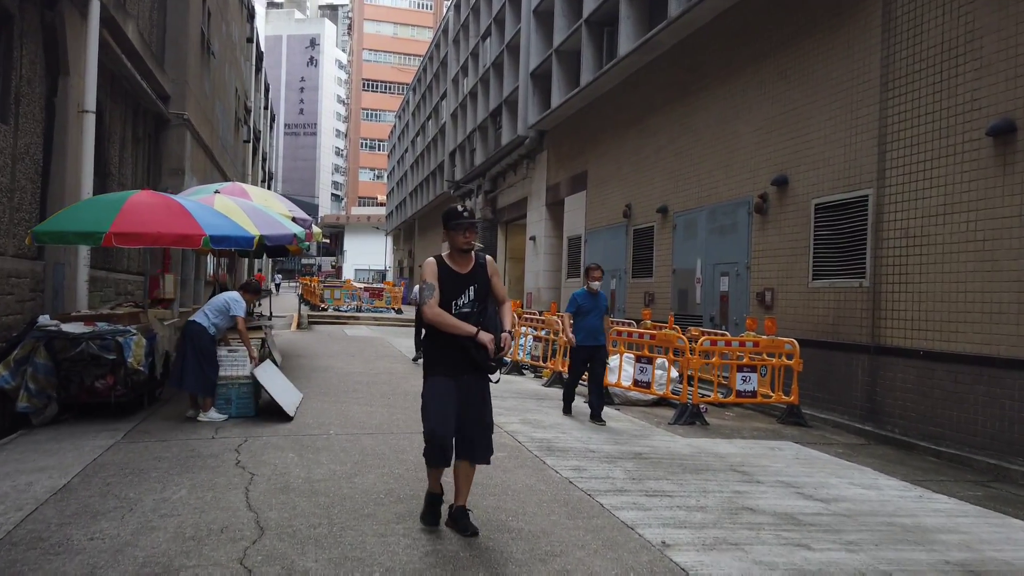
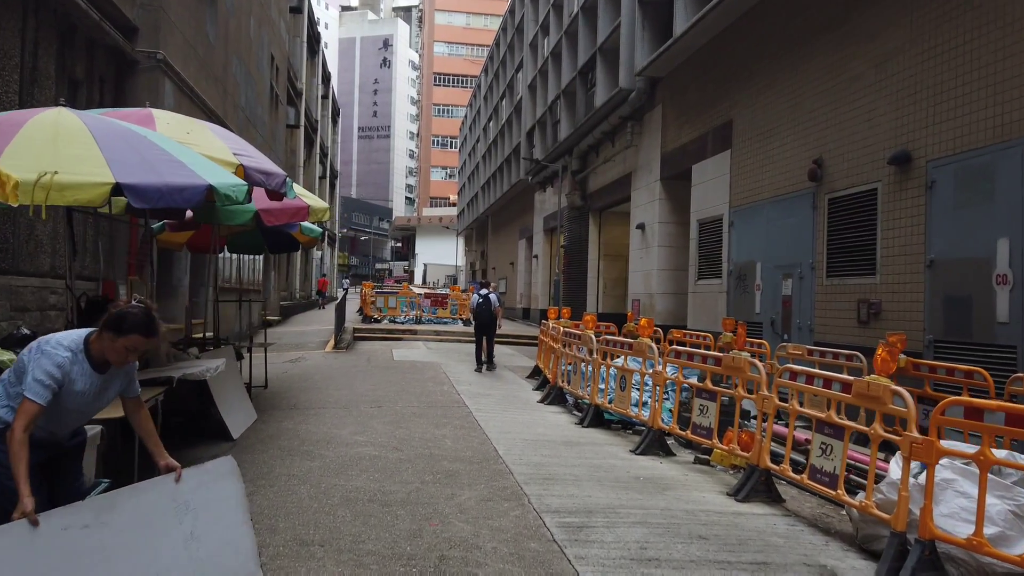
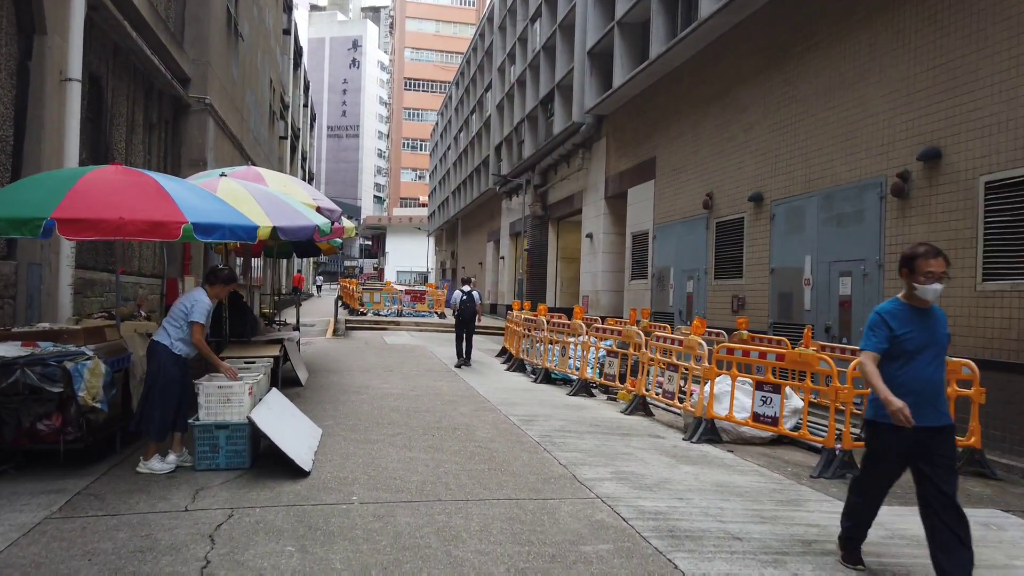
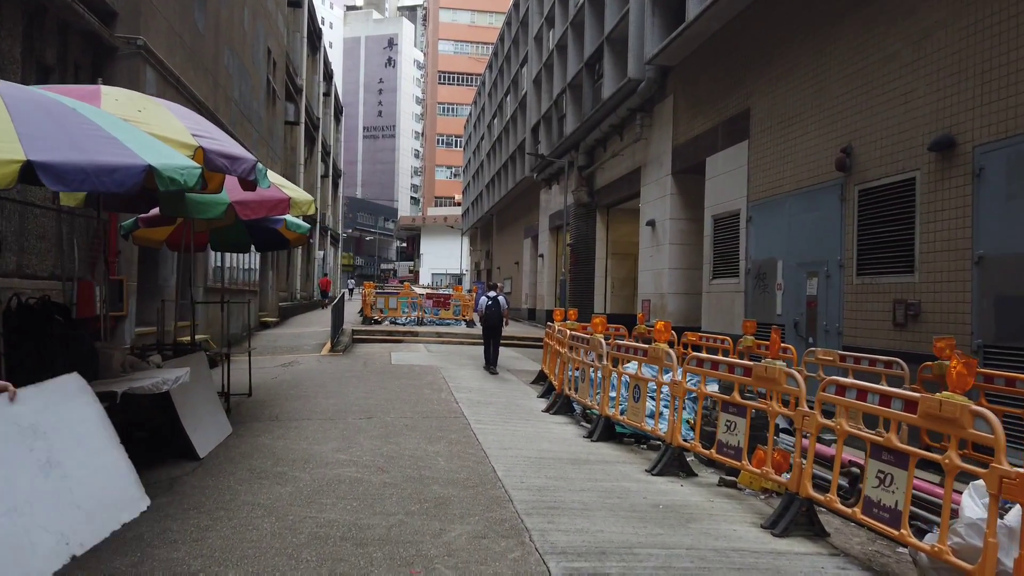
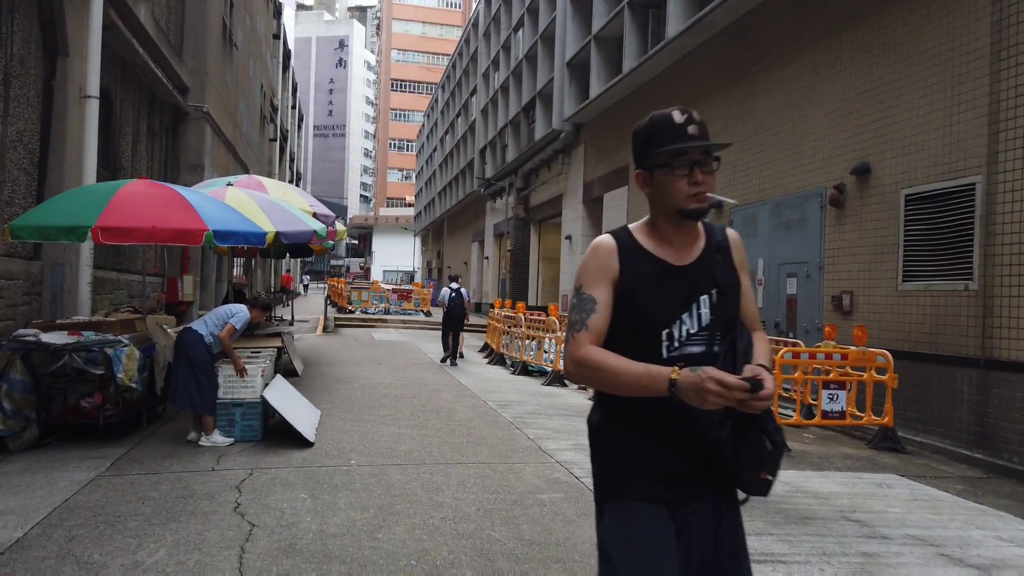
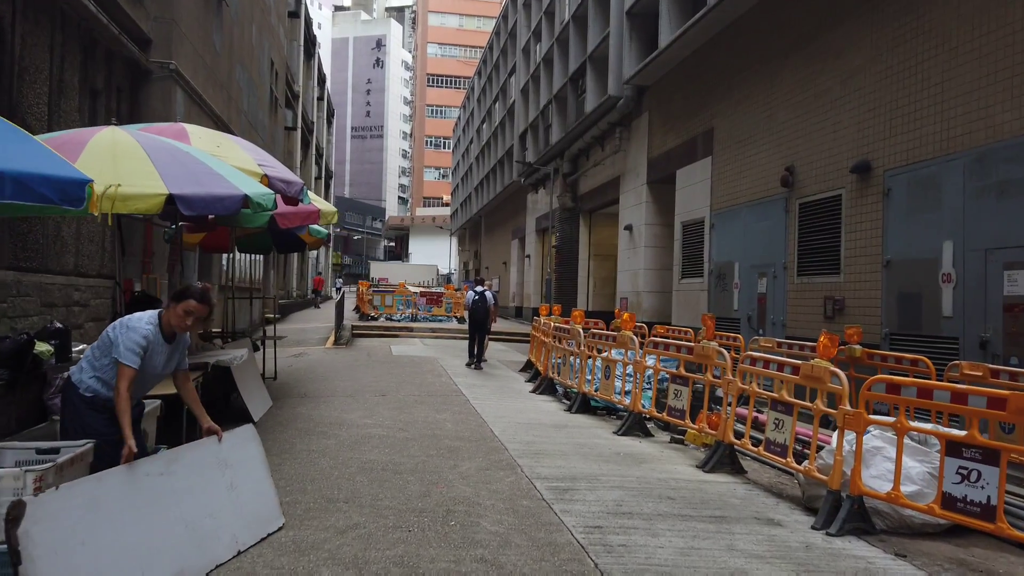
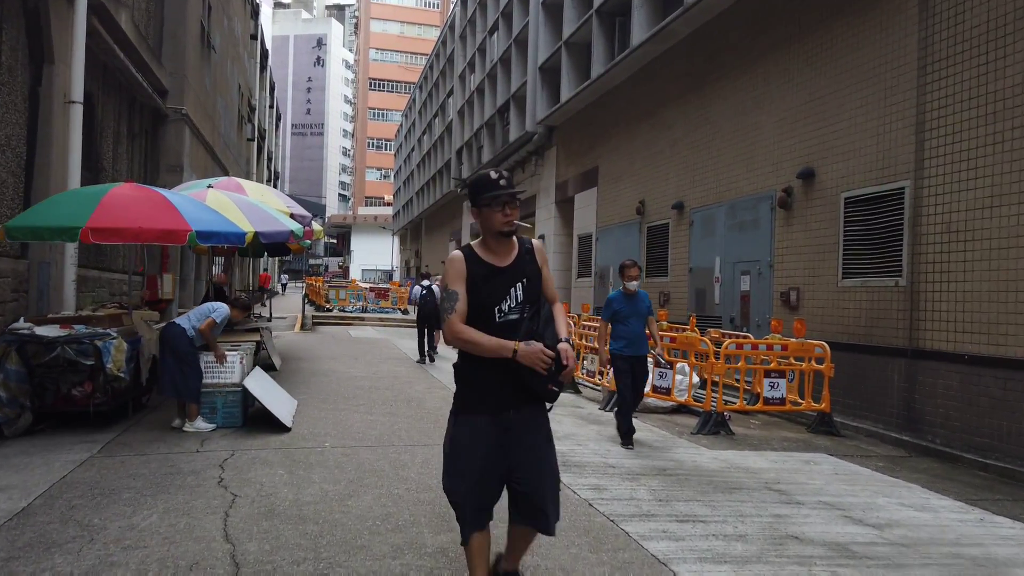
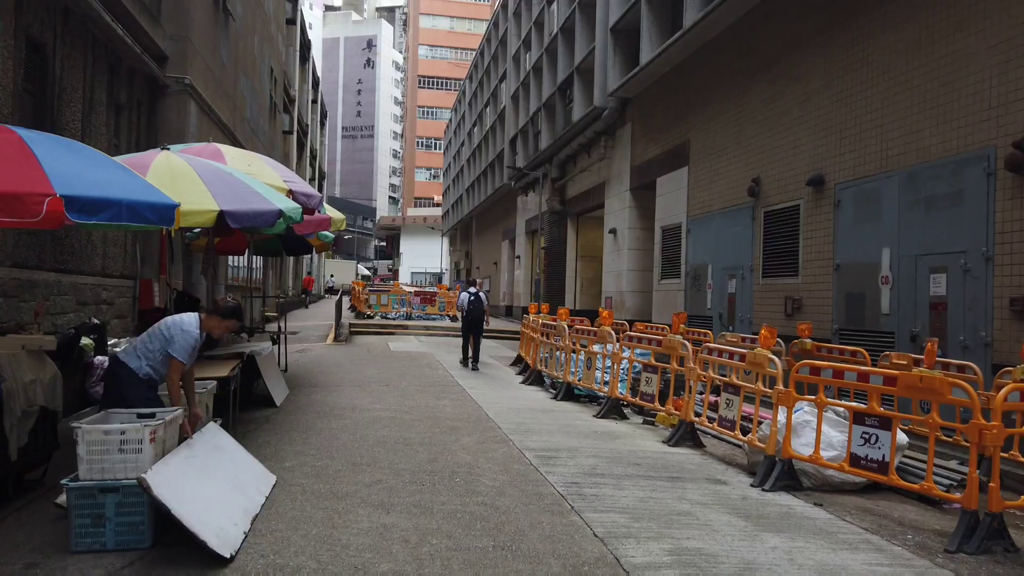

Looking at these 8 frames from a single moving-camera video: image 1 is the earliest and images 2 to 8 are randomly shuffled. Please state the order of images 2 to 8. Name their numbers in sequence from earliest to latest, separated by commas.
7, 5, 3, 8, 6, 2, 4
